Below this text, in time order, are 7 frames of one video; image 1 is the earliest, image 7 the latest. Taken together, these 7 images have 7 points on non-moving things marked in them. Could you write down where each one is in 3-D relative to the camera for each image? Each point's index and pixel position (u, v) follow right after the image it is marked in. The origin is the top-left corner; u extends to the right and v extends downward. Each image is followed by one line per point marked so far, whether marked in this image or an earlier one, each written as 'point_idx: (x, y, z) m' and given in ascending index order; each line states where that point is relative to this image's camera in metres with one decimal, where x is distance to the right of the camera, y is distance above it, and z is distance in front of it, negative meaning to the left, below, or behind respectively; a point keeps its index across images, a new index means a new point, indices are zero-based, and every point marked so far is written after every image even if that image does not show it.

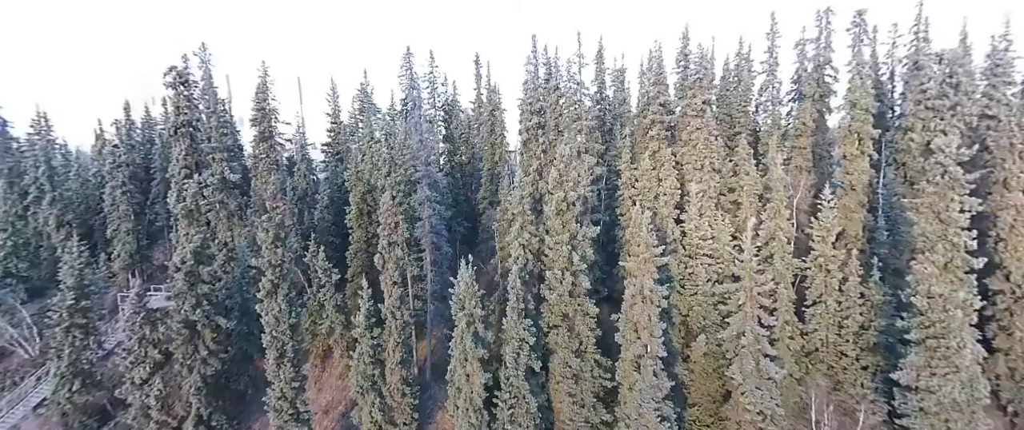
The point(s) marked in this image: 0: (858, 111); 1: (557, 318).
0: (+15.2, +4.6, +19.2) m
1: (+1.7, -3.8, +16.1) m
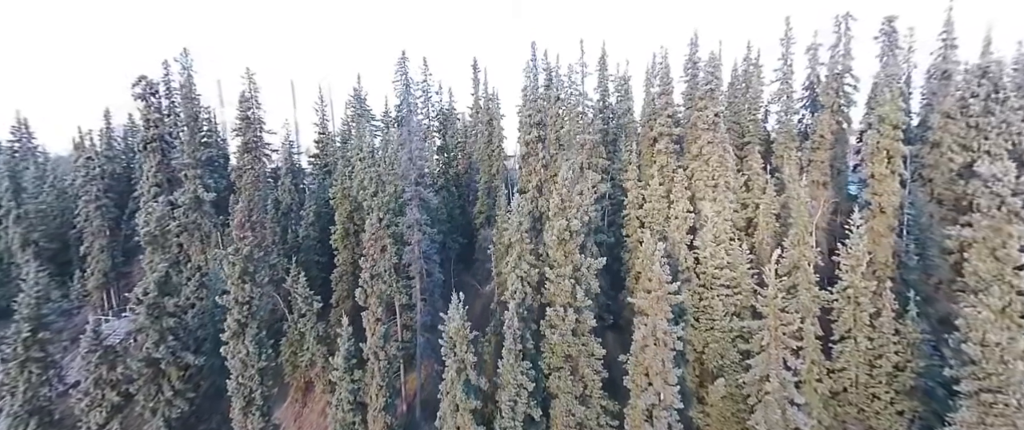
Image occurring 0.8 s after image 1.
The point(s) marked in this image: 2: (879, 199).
0: (+15.1, +3.6, +17.5) m
1: (+1.6, -4.8, +14.4) m
2: (+14.9, +0.7, +17.7) m
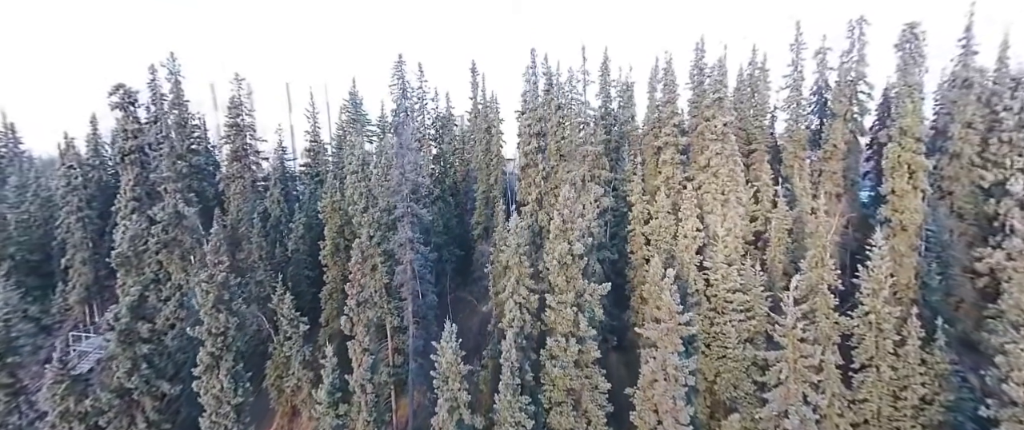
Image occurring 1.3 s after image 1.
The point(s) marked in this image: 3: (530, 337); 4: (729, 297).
0: (+15.1, +2.9, +16.5) m
1: (+1.5, -5.5, +13.3) m
2: (+14.8, 0.0, +16.6) m
3: (+0.6, -4.0, +14.1) m
4: (+7.6, -2.9, +15.2) m
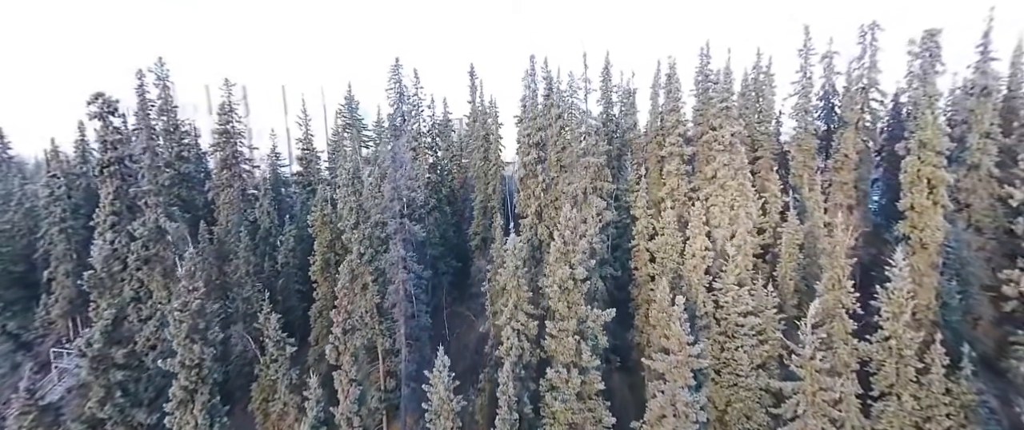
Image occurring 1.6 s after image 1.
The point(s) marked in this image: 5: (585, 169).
0: (+15.0, +2.3, +15.6) m
1: (+1.4, -6.1, +12.5) m
2: (+14.7, -0.6, +15.7) m
3: (+0.5, -4.6, +13.2) m
4: (+7.5, -3.5, +14.3) m
5: (+3.3, +2.1, +19.7) m
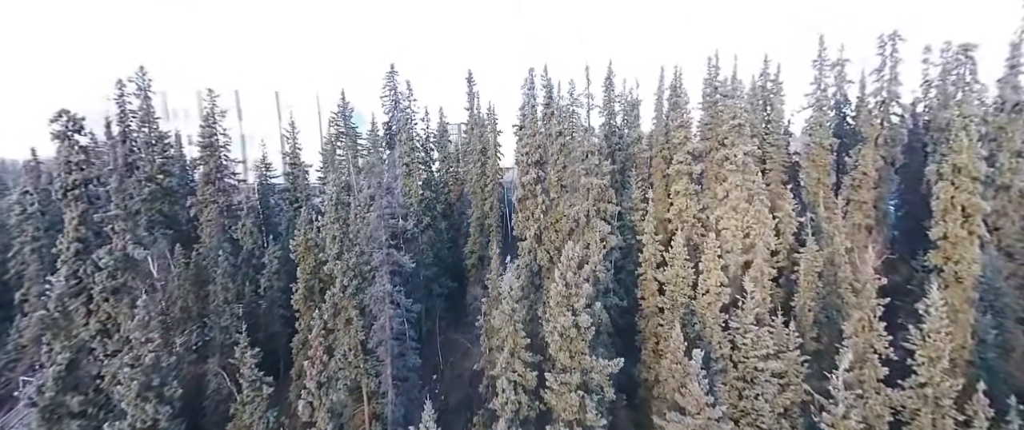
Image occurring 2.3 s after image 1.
0: (+14.9, +1.3, +14.3) m
1: (+1.3, -7.1, +11.1) m
2: (+14.6, -1.7, +14.4) m
3: (+0.4, -5.6, +11.9) m
4: (+7.4, -4.5, +13.0) m
5: (+3.2, +1.1, +18.4) m
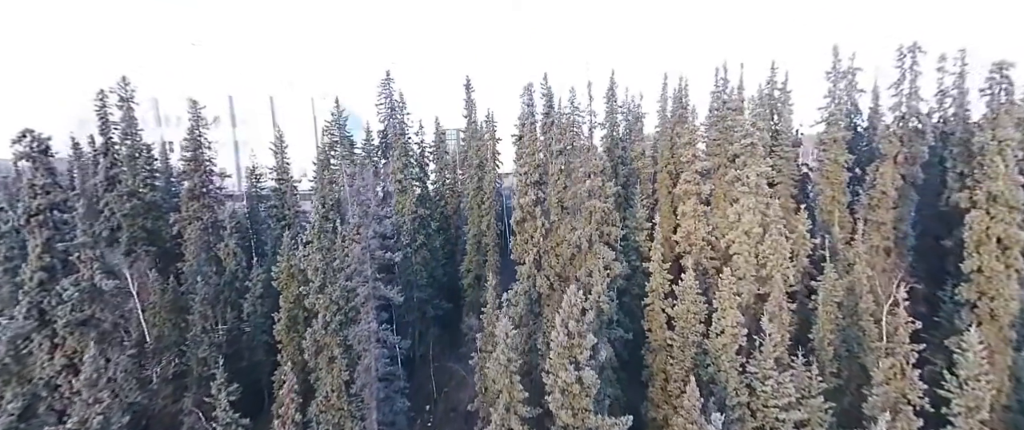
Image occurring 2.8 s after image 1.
0: (+14.8, +0.3, +13.2) m
1: (+1.2, -8.0, +9.9) m
2: (+14.5, -2.6, +13.2) m
3: (+0.3, -6.5, +10.7) m
4: (+7.3, -5.5, +11.8) m
5: (+3.1, +0.1, +17.2) m
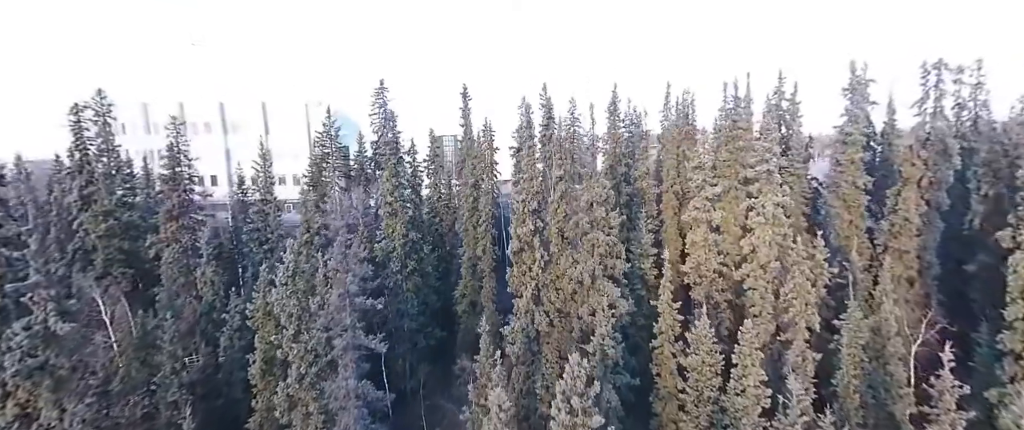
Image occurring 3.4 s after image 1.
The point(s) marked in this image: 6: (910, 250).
0: (+14.7, -0.9, +11.8) m
1: (+1.1, -9.2, +8.6) m
2: (+14.4, -3.8, +11.9) m
3: (+0.2, -7.7, +9.3) m
4: (+7.2, -6.6, +10.5) m
5: (+3.0, -1.1, +15.9) m
6: (+16.8, -1.5, +18.3) m
